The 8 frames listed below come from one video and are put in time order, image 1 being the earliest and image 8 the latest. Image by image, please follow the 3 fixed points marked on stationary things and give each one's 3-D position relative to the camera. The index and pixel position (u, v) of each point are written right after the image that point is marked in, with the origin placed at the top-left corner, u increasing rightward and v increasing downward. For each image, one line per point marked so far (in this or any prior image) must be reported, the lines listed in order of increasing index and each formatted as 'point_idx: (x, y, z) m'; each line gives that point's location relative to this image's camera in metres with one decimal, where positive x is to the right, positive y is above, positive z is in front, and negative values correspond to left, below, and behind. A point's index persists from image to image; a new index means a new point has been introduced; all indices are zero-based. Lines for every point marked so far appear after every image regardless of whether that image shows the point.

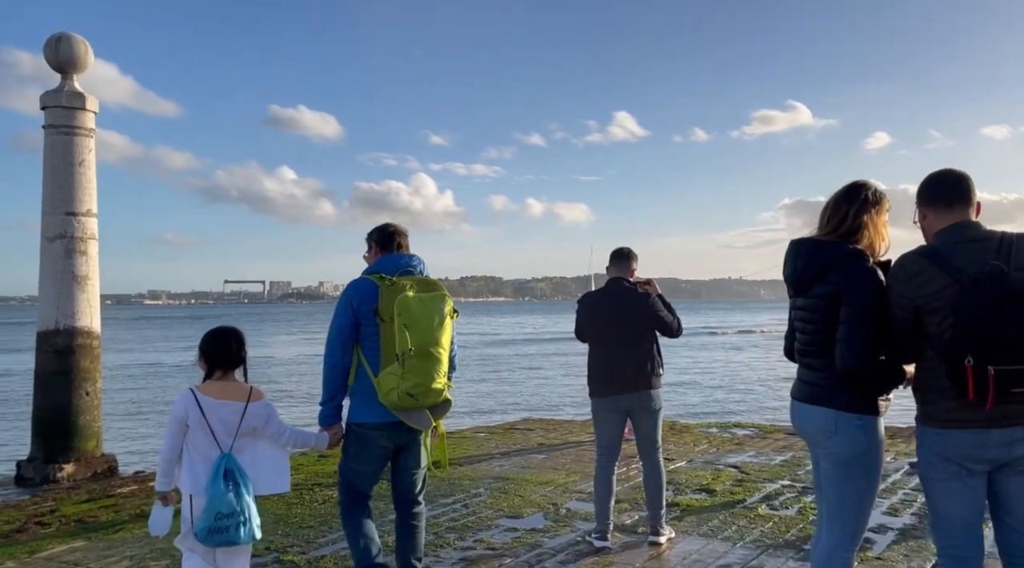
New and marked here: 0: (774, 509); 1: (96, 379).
0: (+1.9, -1.7, +6.0) m
1: (-5.6, -1.3, +11.0) m
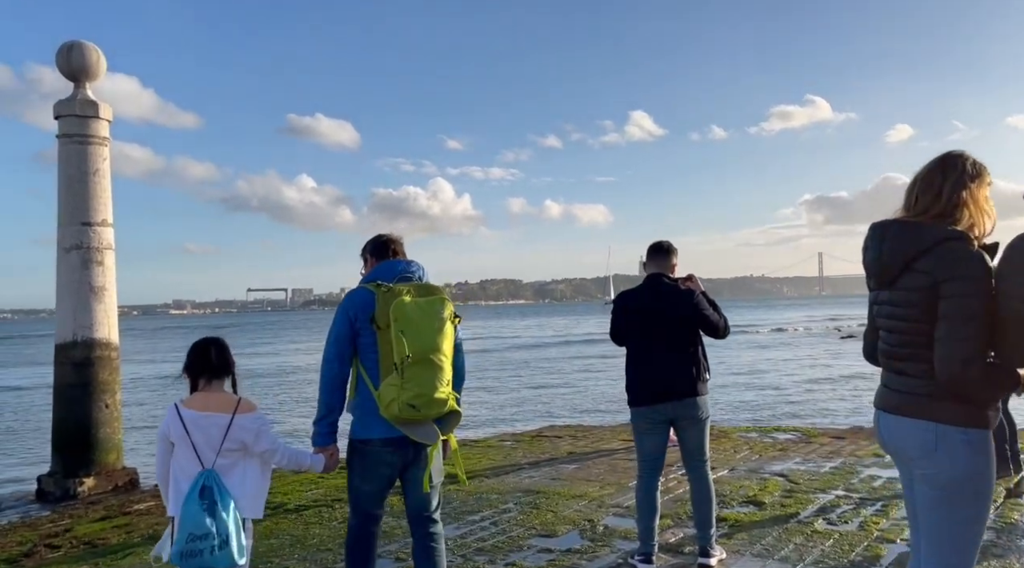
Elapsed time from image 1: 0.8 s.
0: (+2.2, -1.6, +5.5) m
1: (-5.2, -1.4, +10.7) m
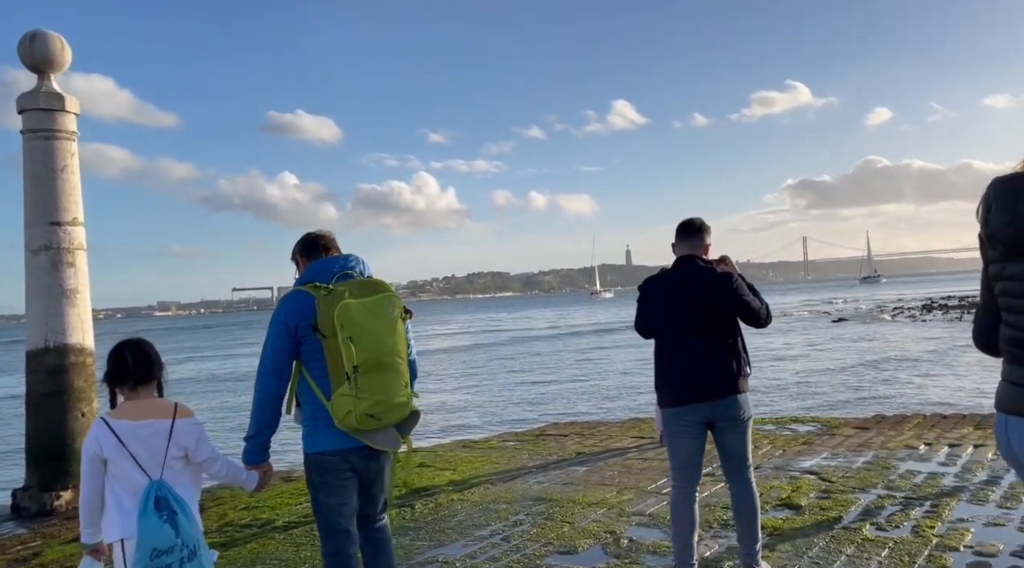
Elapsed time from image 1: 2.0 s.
0: (+2.3, -1.5, +4.9) m
1: (-5.2, -1.4, +10.0) m
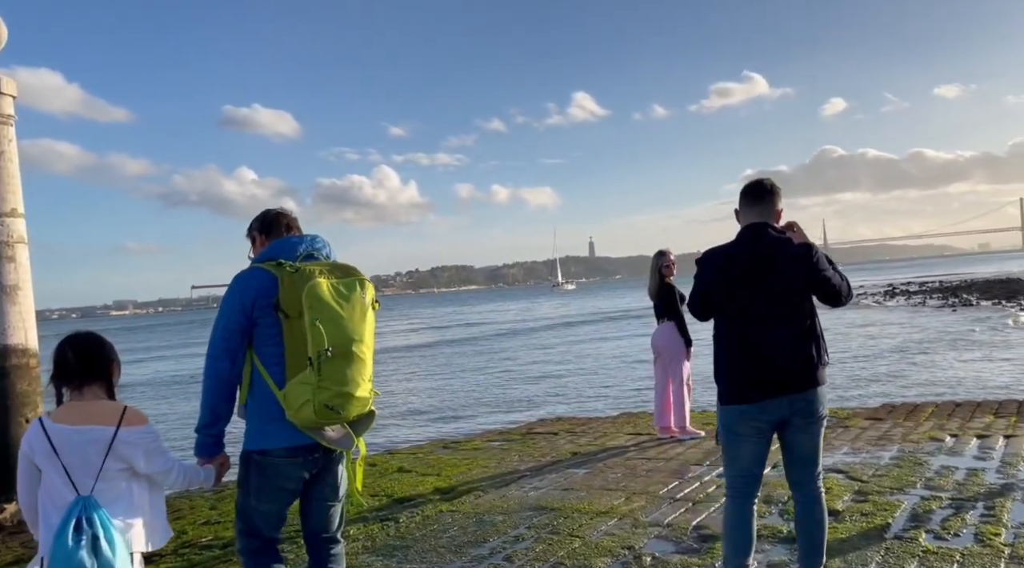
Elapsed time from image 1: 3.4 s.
0: (+2.3, -1.4, +4.3) m
1: (-5.4, -1.4, +9.1) m
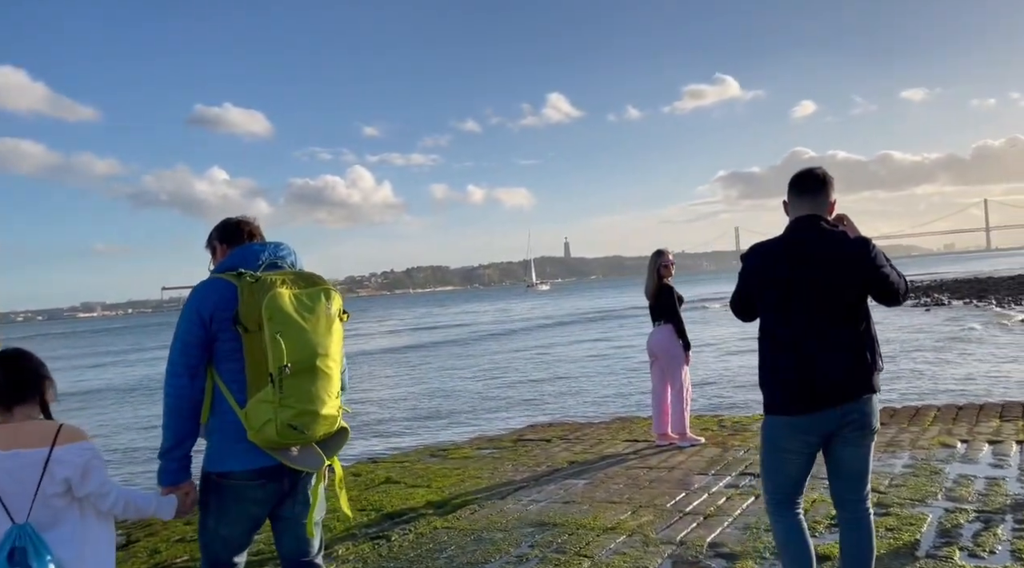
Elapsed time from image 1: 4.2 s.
0: (+2.3, -1.4, +4.1) m
1: (-5.5, -1.4, +8.6) m
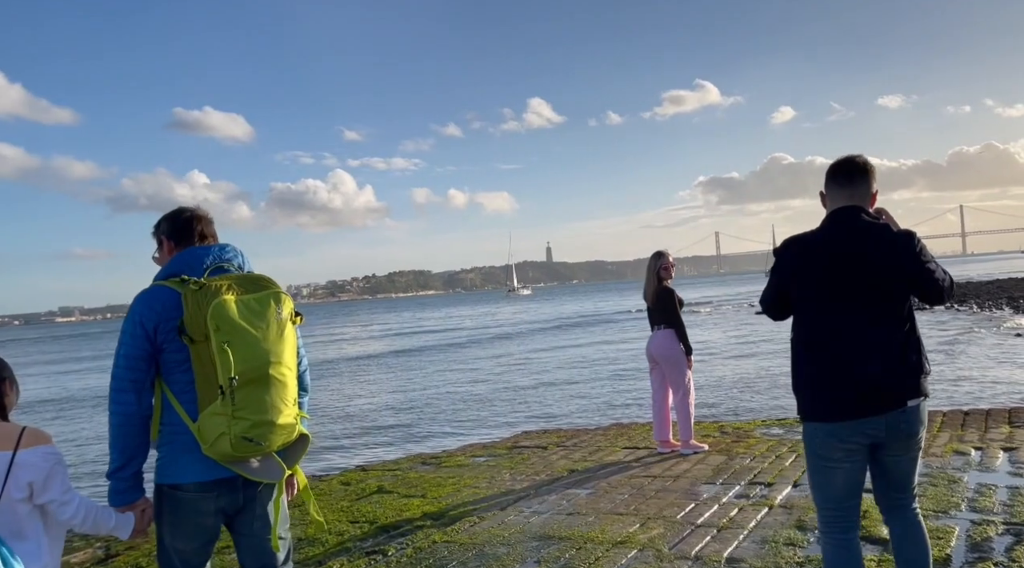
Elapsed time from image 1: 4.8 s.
0: (+2.4, -1.4, +3.9) m
1: (-5.6, -1.4, +8.2) m
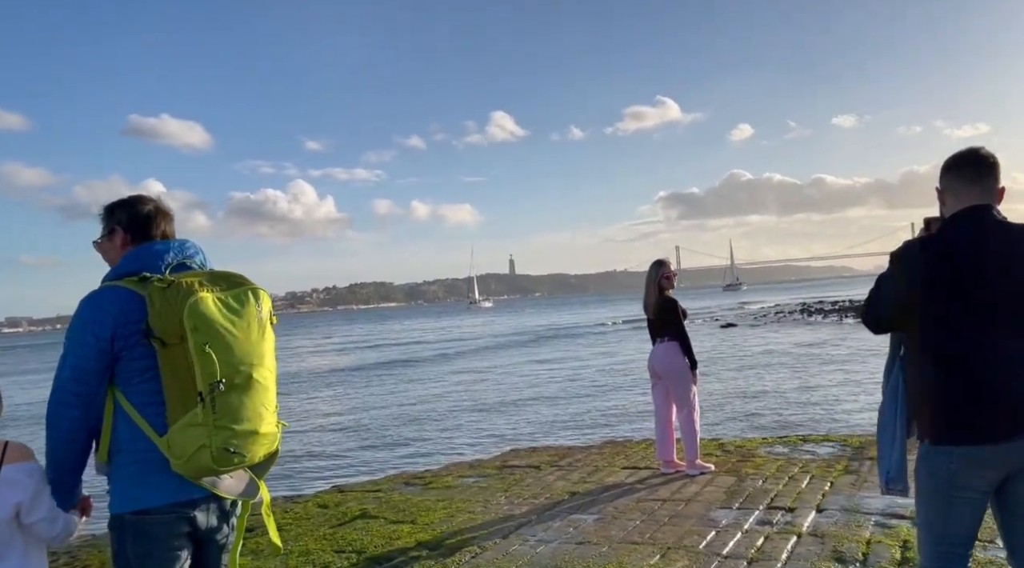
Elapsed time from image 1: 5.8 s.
0: (+2.5, -1.4, +3.5) m
1: (-5.7, -1.5, +7.5) m
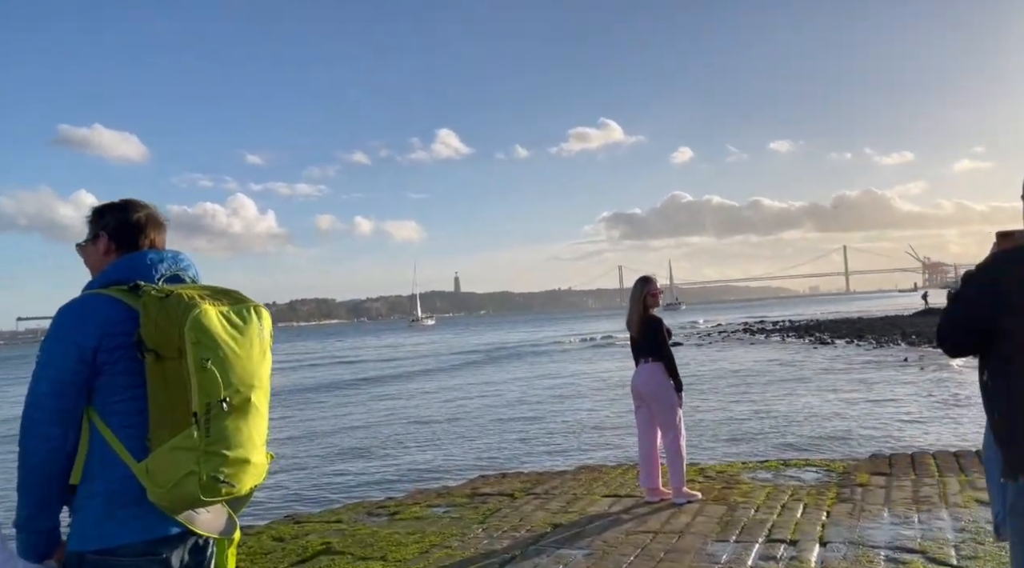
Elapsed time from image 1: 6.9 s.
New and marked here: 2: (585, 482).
0: (+2.6, -1.5, +3.3) m
1: (-5.9, -1.6, +6.6) m
2: (+0.7, -1.8, +7.5) m
